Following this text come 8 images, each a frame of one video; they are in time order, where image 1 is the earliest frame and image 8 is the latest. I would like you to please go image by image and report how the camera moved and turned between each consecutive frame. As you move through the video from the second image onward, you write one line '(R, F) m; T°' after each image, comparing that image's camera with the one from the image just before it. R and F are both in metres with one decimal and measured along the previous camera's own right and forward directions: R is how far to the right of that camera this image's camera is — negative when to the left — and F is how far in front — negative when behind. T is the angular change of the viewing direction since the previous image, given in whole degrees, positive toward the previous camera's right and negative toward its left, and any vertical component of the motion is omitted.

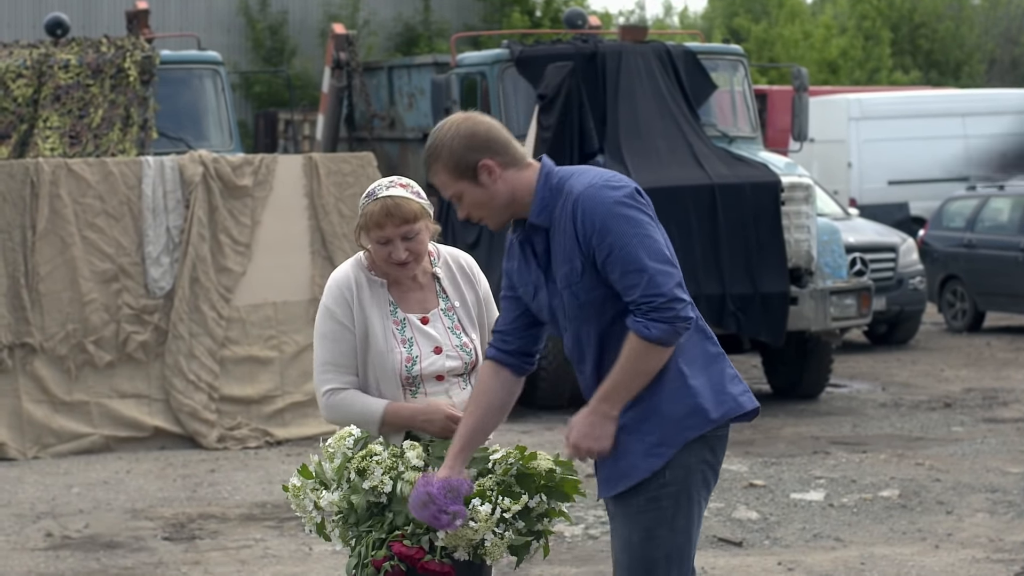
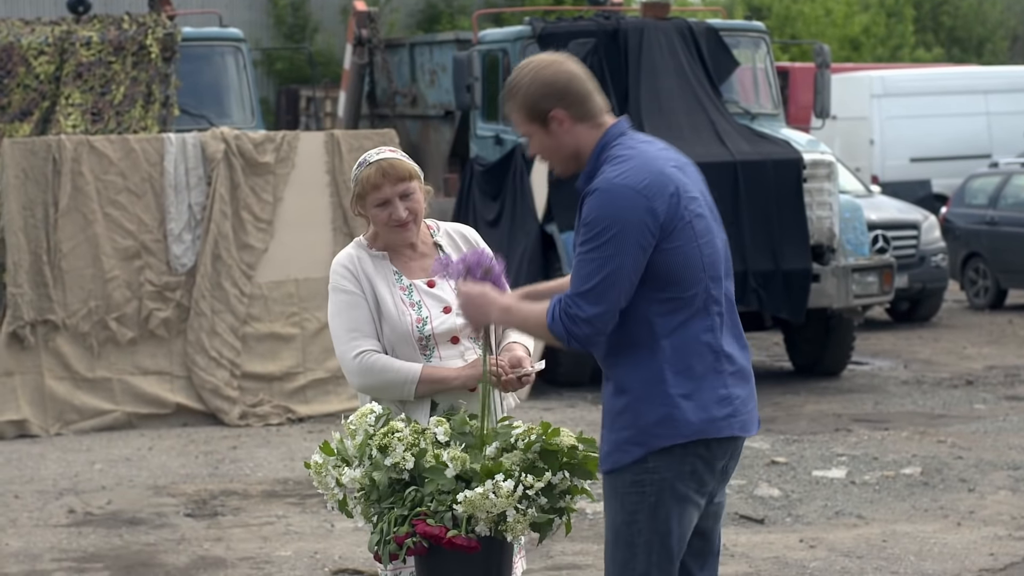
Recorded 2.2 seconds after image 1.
(0.0, 0.0) m; -1°
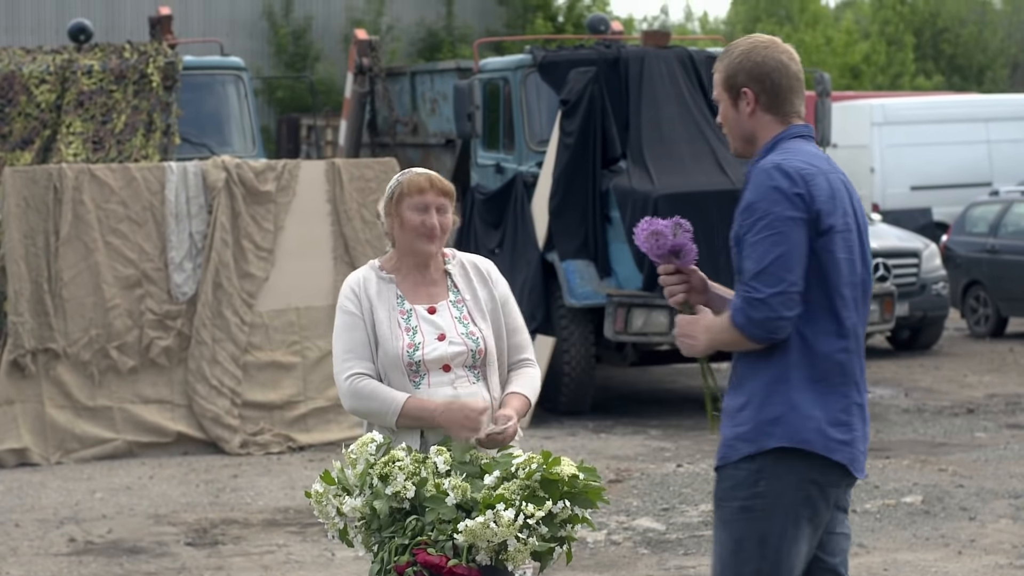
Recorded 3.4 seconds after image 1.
(0.0, 0.0) m; 0°
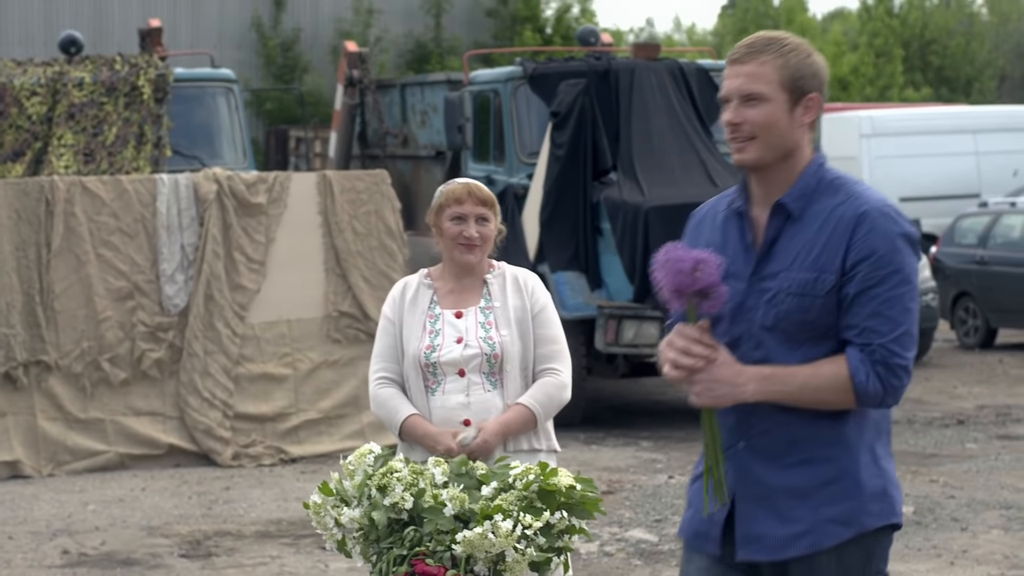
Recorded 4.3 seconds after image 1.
(-0.1, 0.0) m; +1°
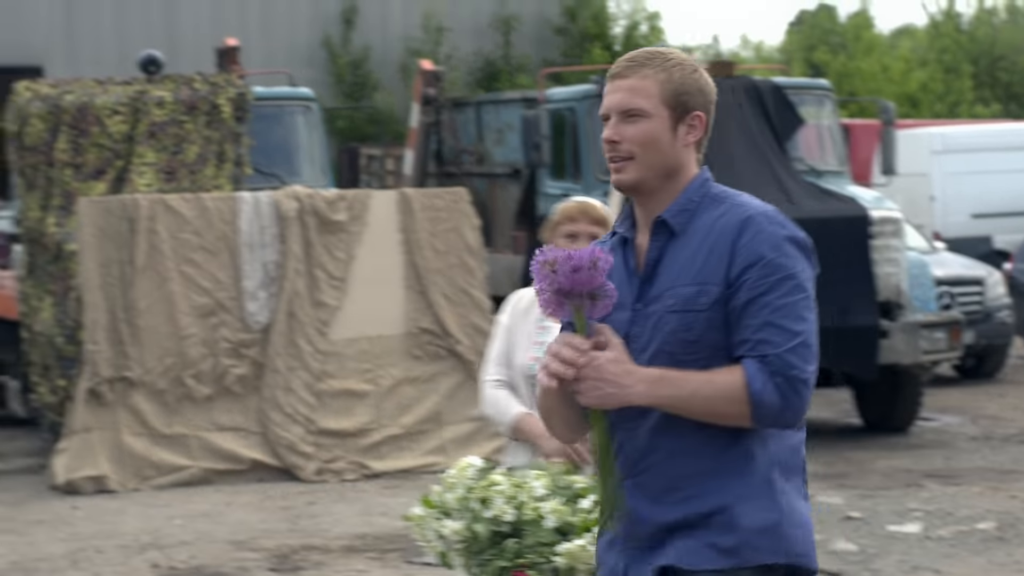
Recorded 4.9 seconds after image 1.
(-0.4, -0.1) m; -1°
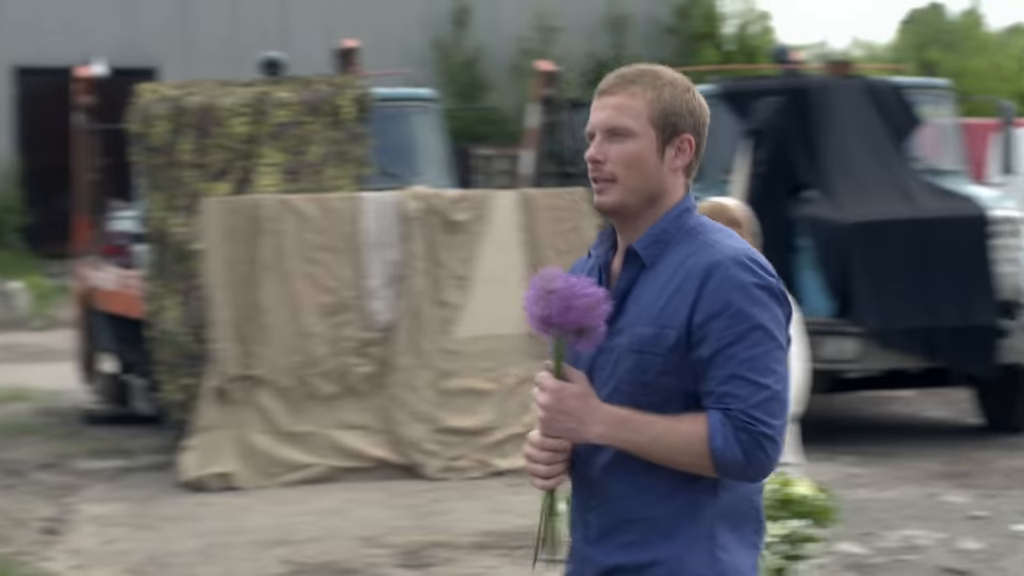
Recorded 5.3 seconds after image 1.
(-0.5, 0.0) m; -2°
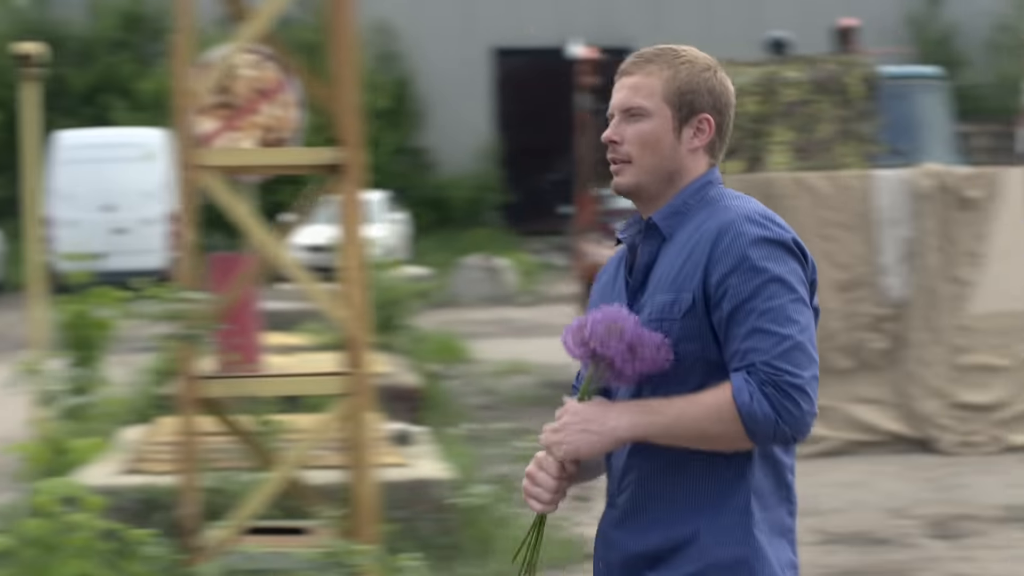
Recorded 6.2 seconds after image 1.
(-2.2, -0.3) m; -6°
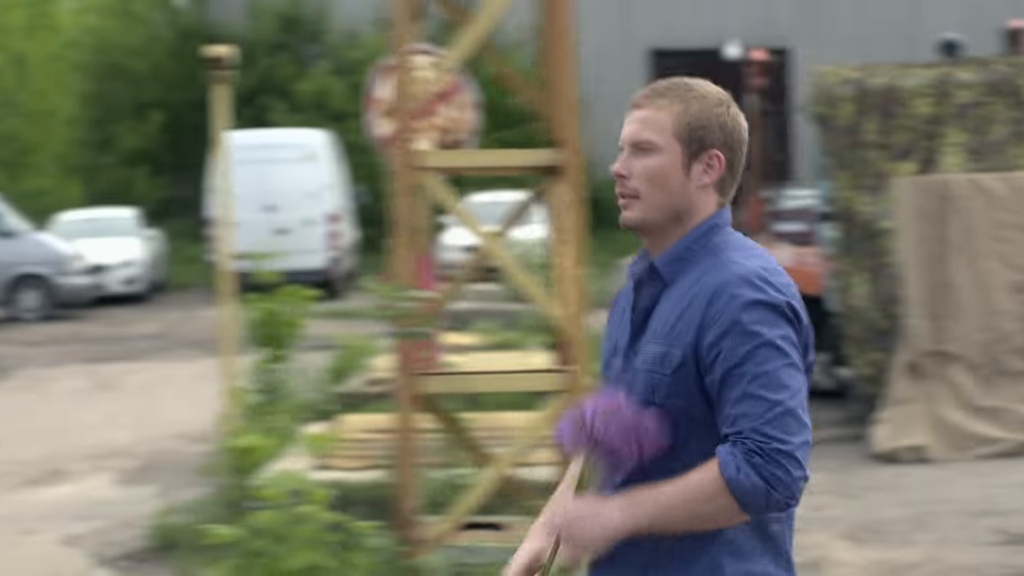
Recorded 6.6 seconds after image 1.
(-0.9, -0.1) m; -1°
